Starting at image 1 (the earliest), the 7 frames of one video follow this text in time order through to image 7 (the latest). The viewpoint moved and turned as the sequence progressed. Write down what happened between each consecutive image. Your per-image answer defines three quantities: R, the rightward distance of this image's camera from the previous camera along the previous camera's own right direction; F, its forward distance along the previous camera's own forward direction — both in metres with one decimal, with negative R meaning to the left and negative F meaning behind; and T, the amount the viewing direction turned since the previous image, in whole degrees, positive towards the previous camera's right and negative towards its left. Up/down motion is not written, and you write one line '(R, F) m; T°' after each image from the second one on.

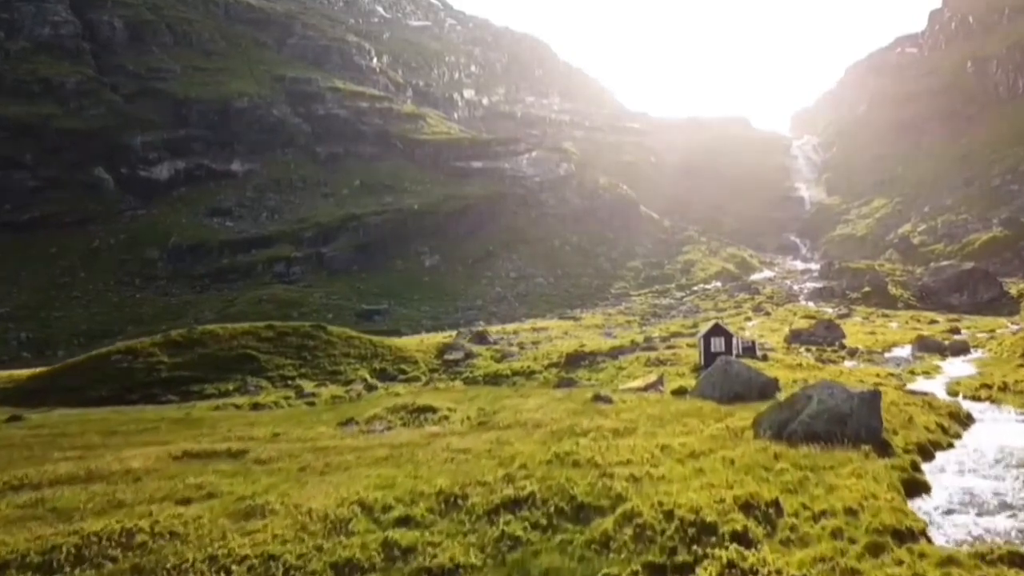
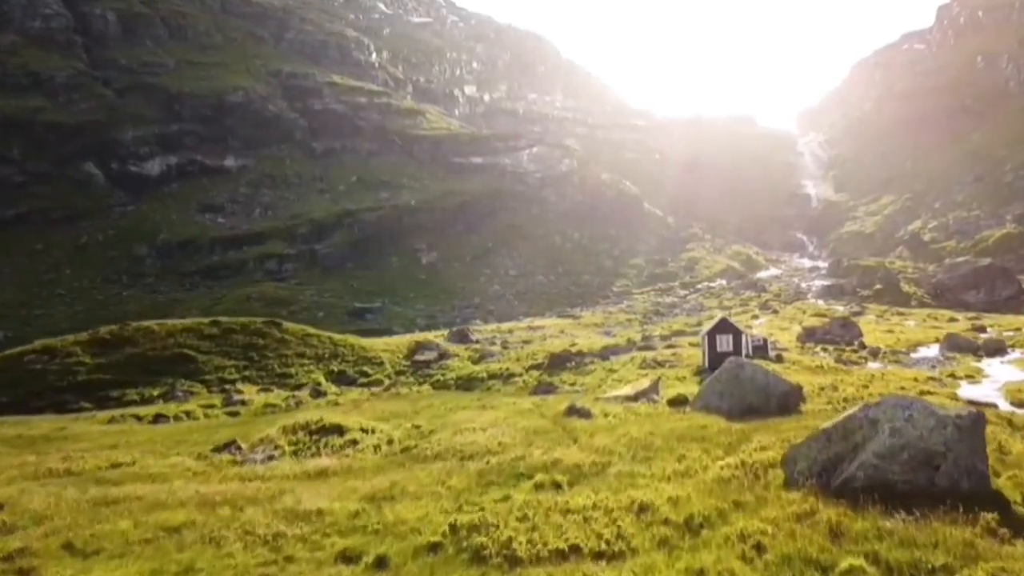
(+1.5, +6.2) m; 0°
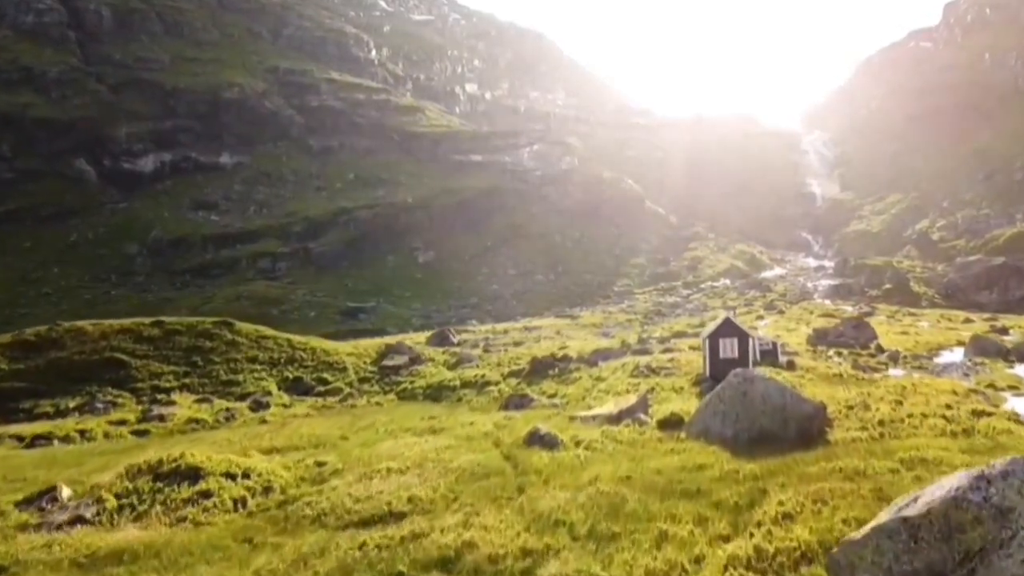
(+1.3, +4.9) m; 0°
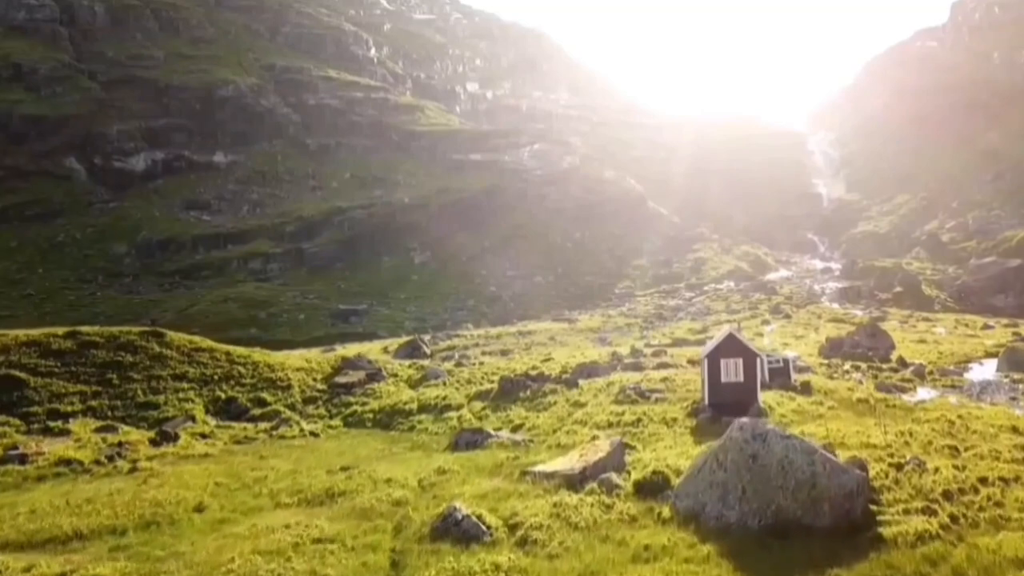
(+1.5, +5.5) m; 0°
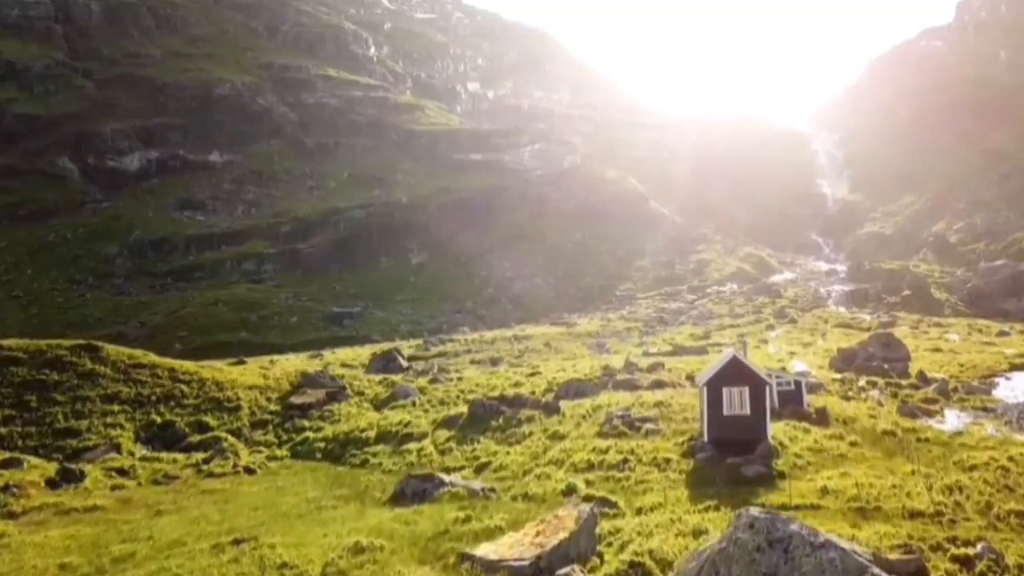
(+1.1, +4.0) m; 0°
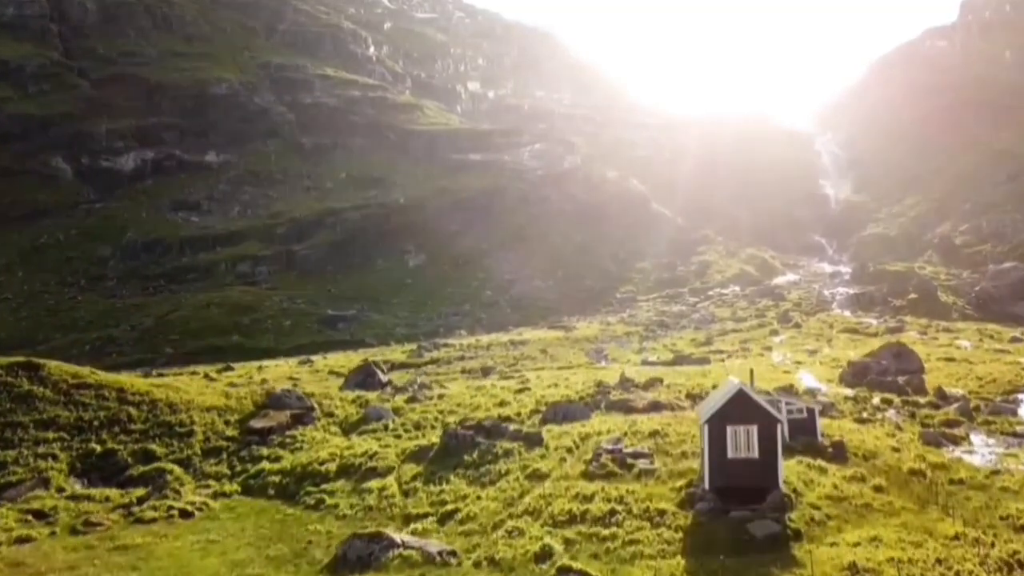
(+0.8, +3.0) m; 0°
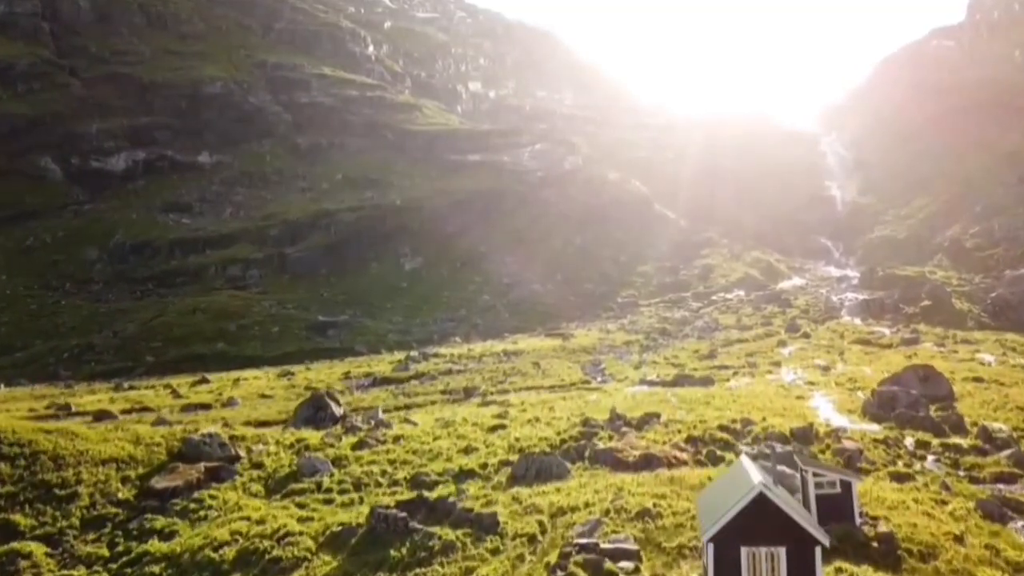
(+1.3, +5.5) m; 0°
